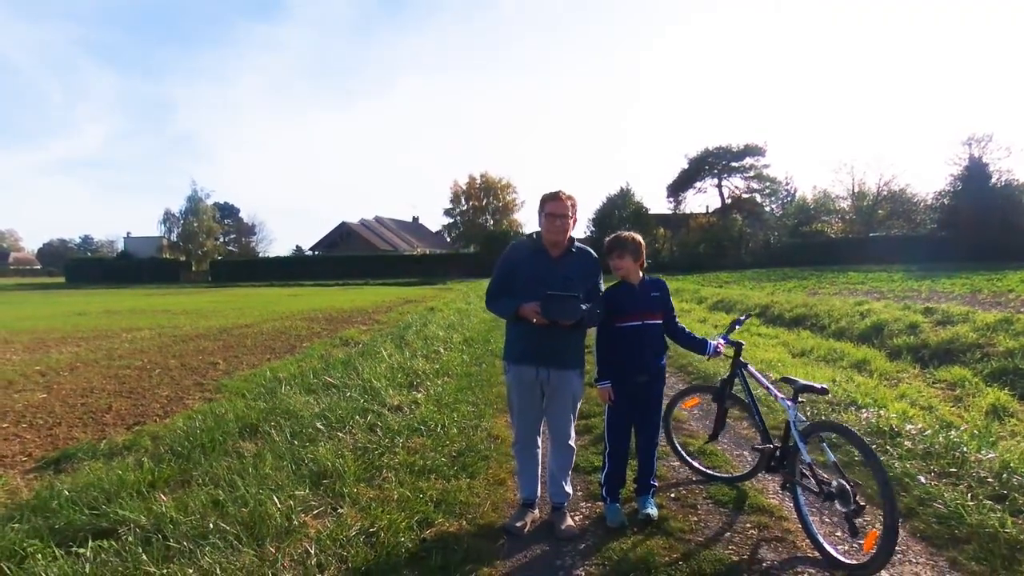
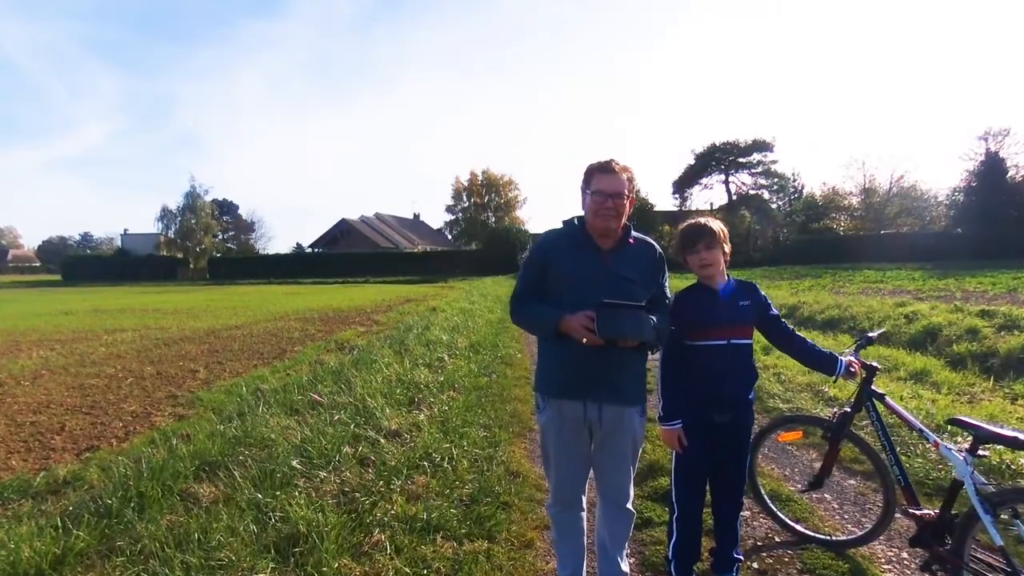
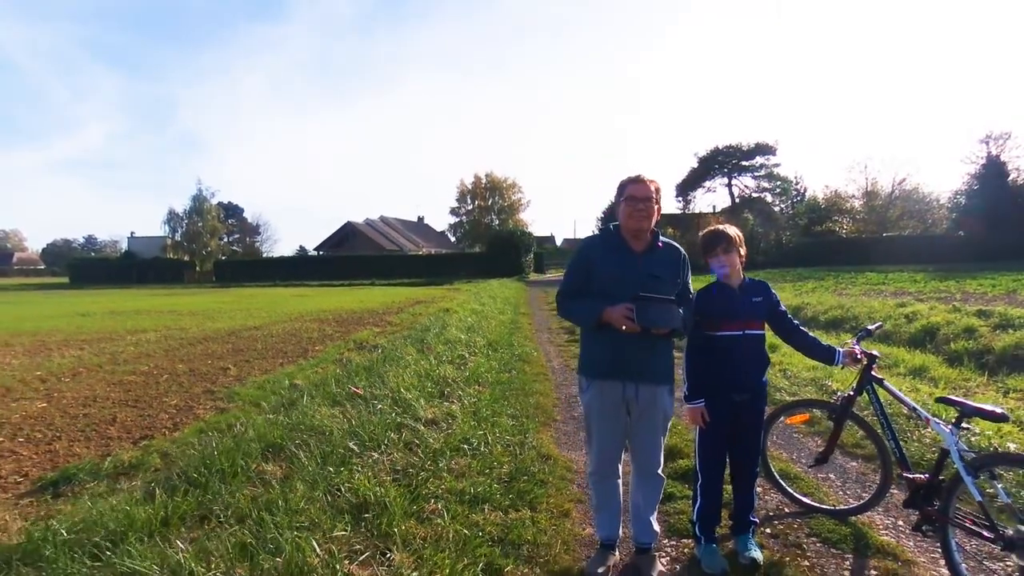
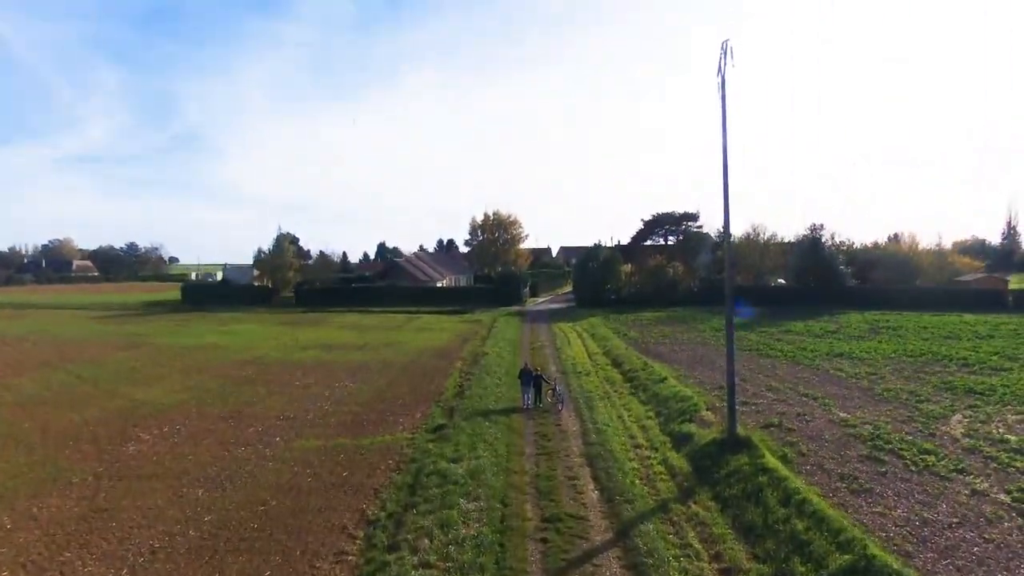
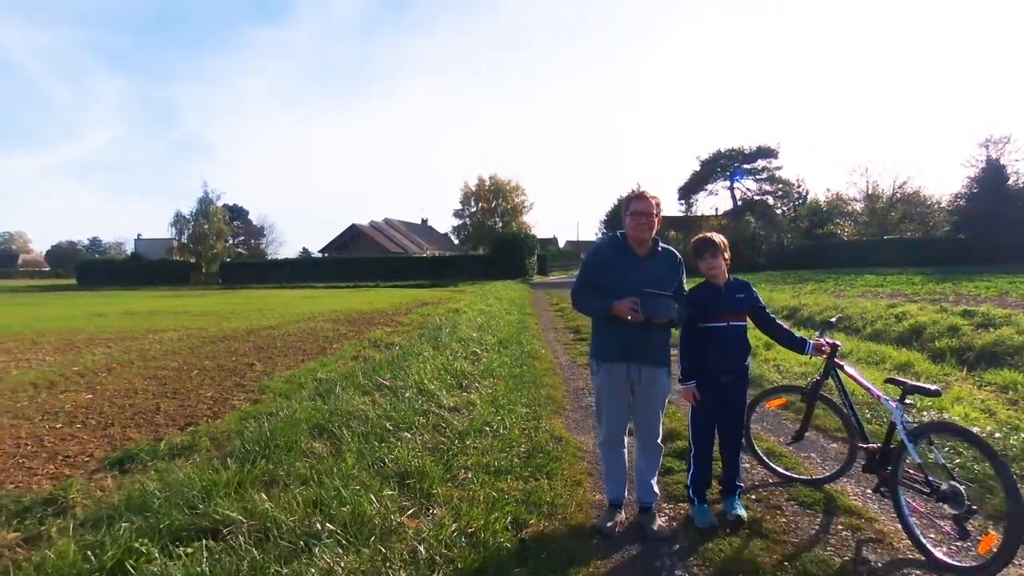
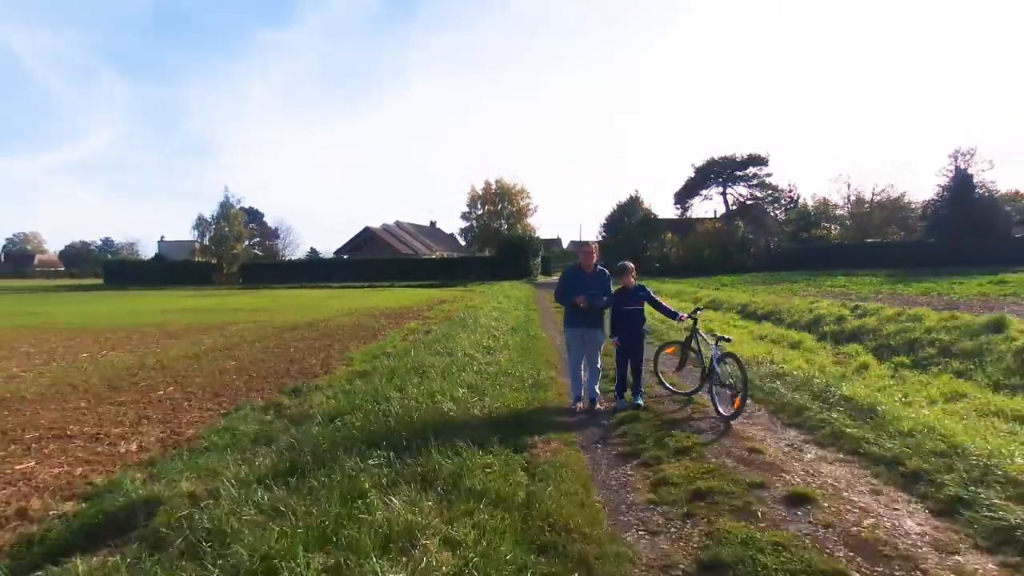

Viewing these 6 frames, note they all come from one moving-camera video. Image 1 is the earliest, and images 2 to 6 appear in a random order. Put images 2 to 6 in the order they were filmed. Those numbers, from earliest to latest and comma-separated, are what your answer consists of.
2, 3, 5, 6, 4
